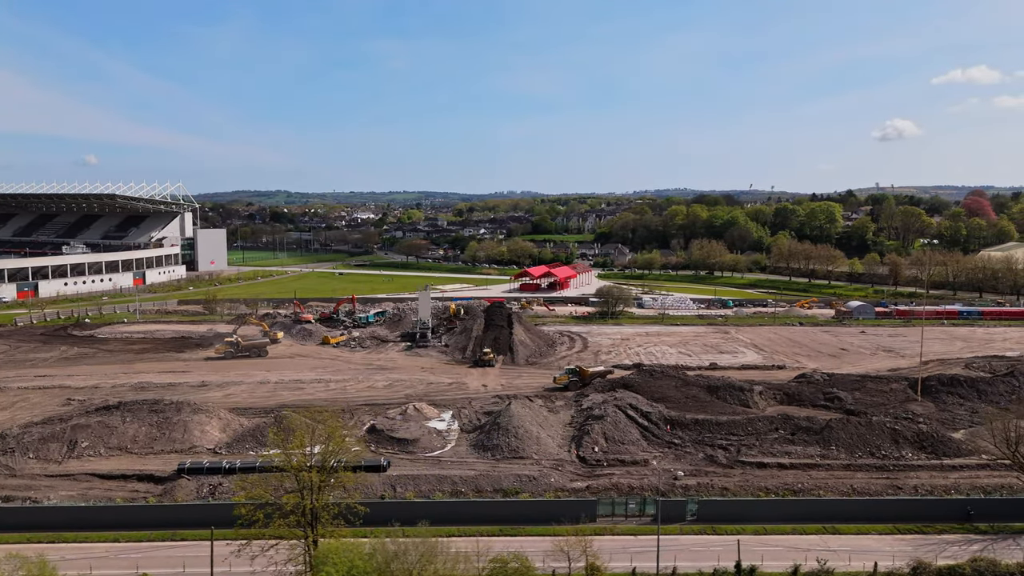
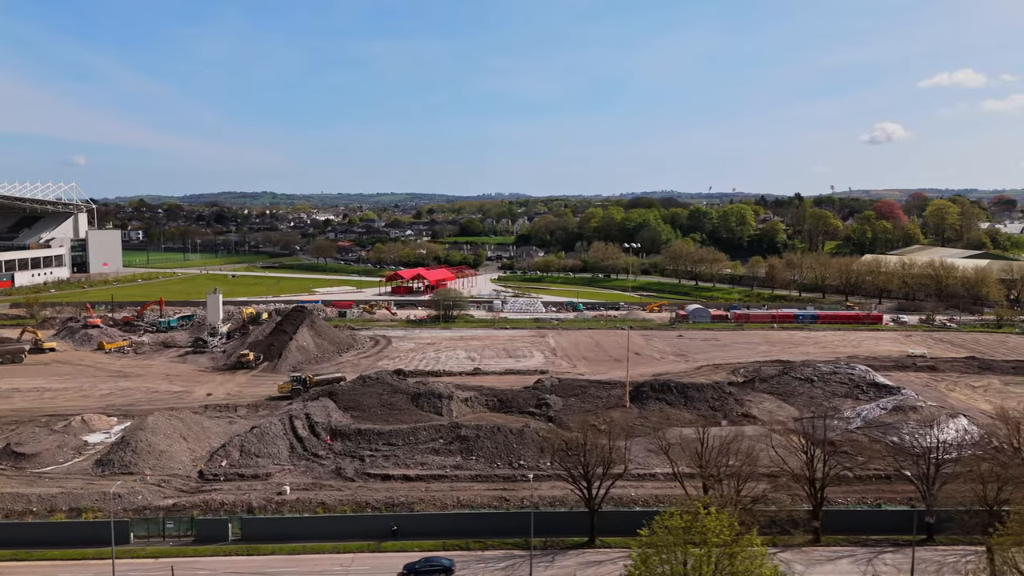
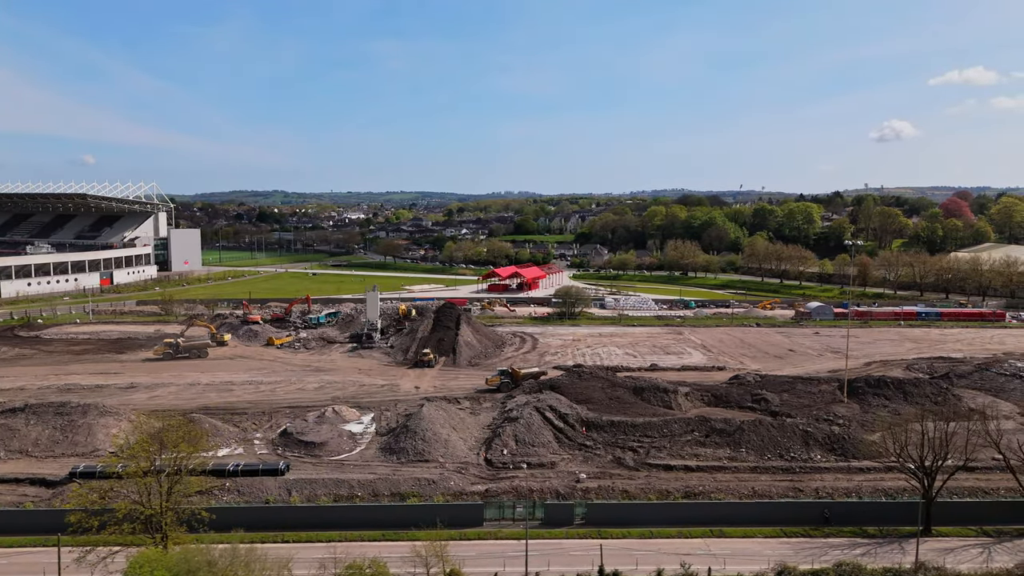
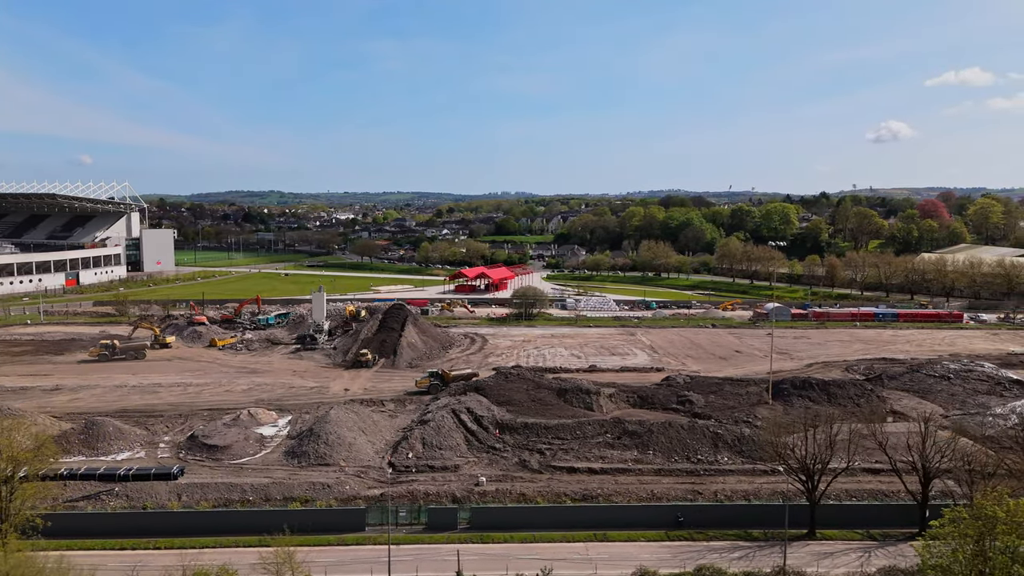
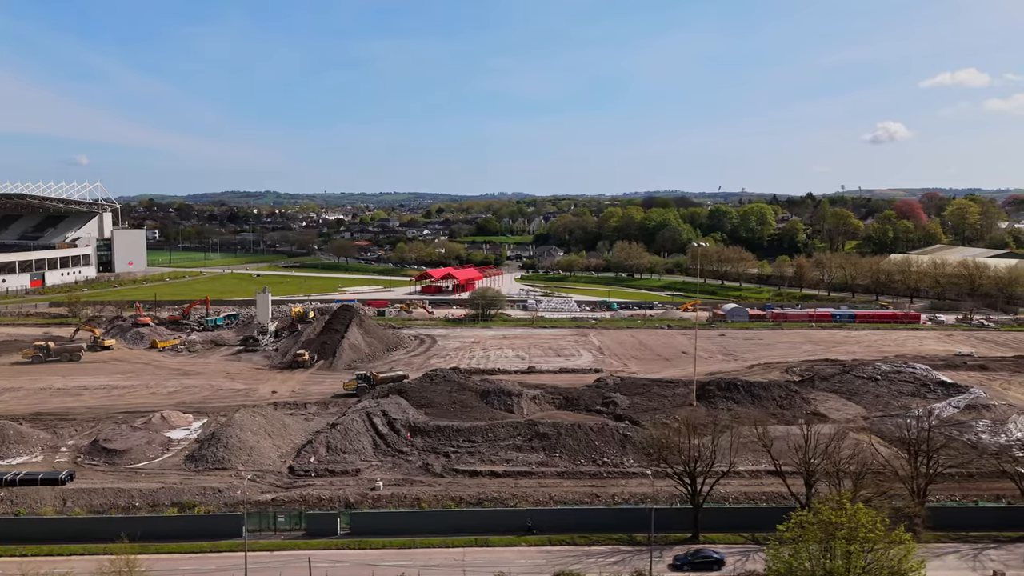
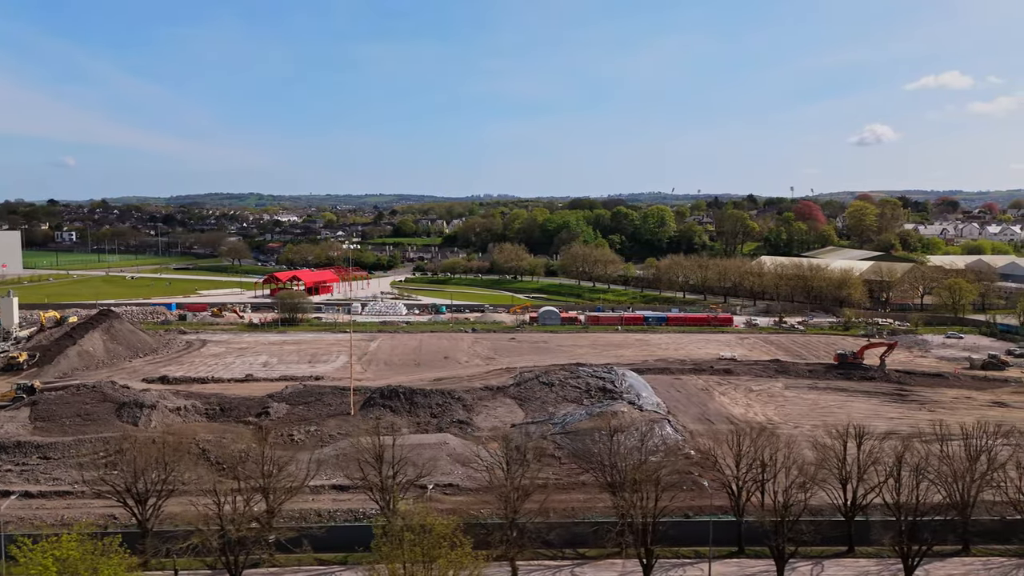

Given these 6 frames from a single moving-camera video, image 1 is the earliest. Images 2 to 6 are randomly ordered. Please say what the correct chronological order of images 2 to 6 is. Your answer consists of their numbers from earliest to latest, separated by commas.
3, 4, 5, 2, 6
